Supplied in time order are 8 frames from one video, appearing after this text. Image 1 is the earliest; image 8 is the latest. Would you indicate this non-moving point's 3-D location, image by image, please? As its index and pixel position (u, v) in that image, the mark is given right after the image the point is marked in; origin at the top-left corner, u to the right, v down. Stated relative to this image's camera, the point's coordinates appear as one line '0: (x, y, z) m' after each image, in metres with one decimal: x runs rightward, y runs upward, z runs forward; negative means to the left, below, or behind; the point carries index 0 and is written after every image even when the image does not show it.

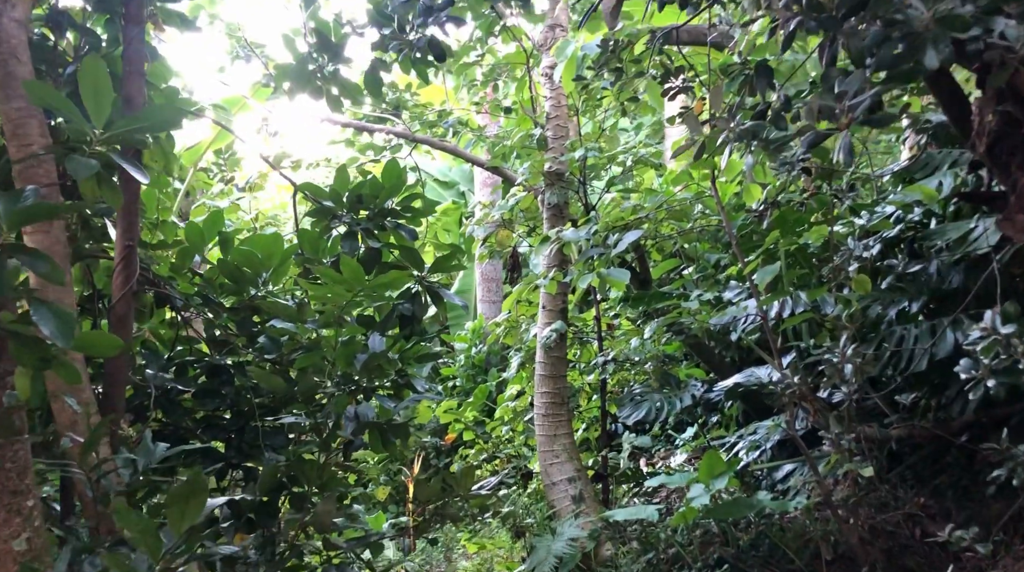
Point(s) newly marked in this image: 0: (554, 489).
0: (+0.1, -0.6, +4.0) m
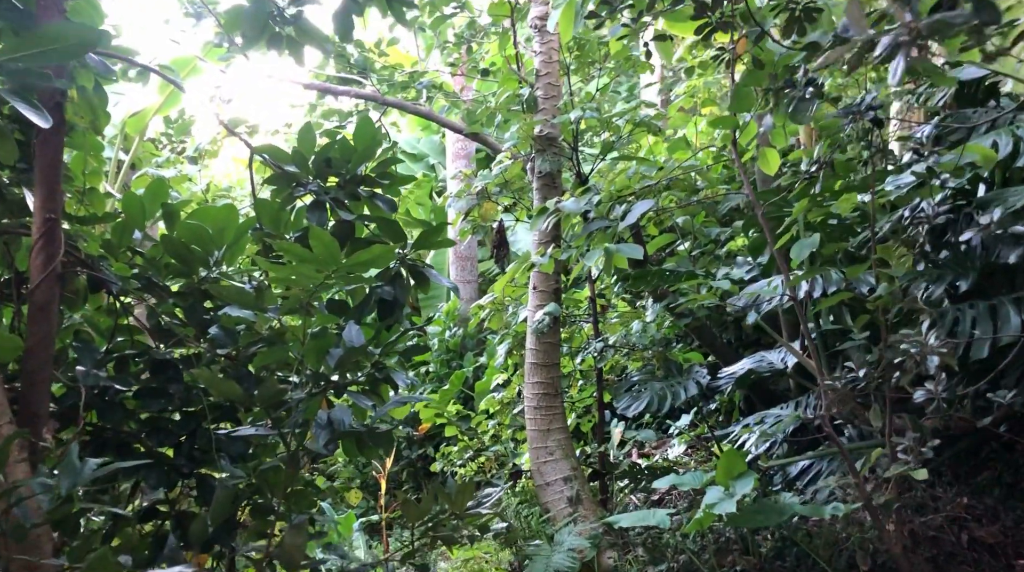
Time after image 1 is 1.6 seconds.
0: (+0.1, -0.6, +3.6) m
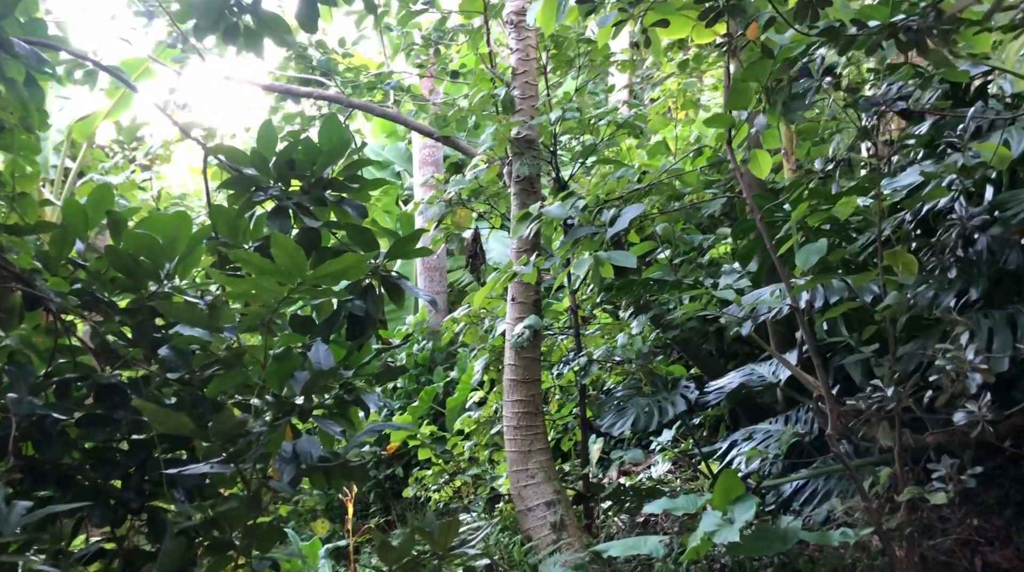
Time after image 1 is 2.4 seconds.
0: (0.0, -0.6, +3.4) m
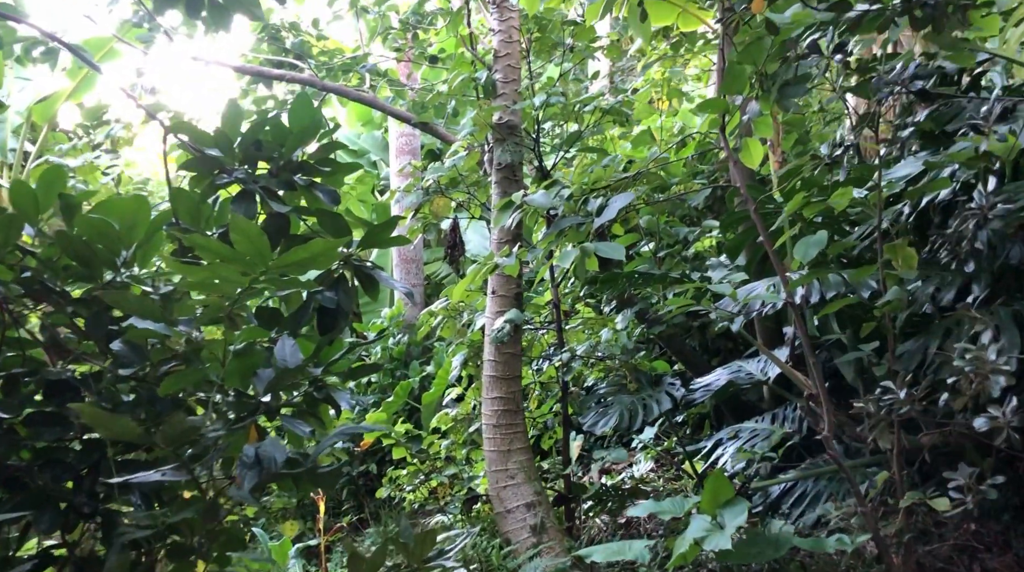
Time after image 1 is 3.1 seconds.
0: (0.0, -0.6, +3.2) m
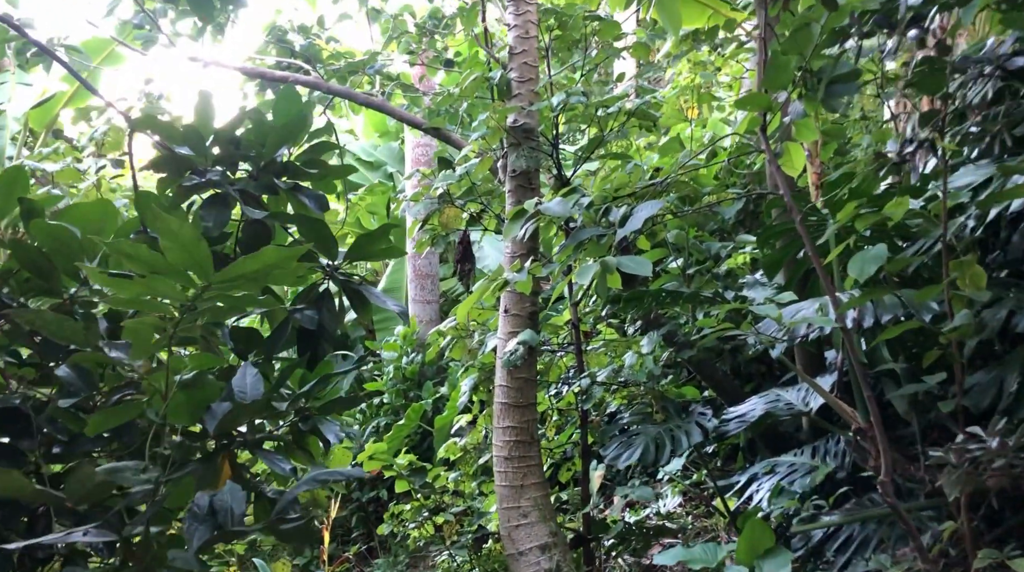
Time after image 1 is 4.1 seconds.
0: (0.0, -0.6, +2.9) m
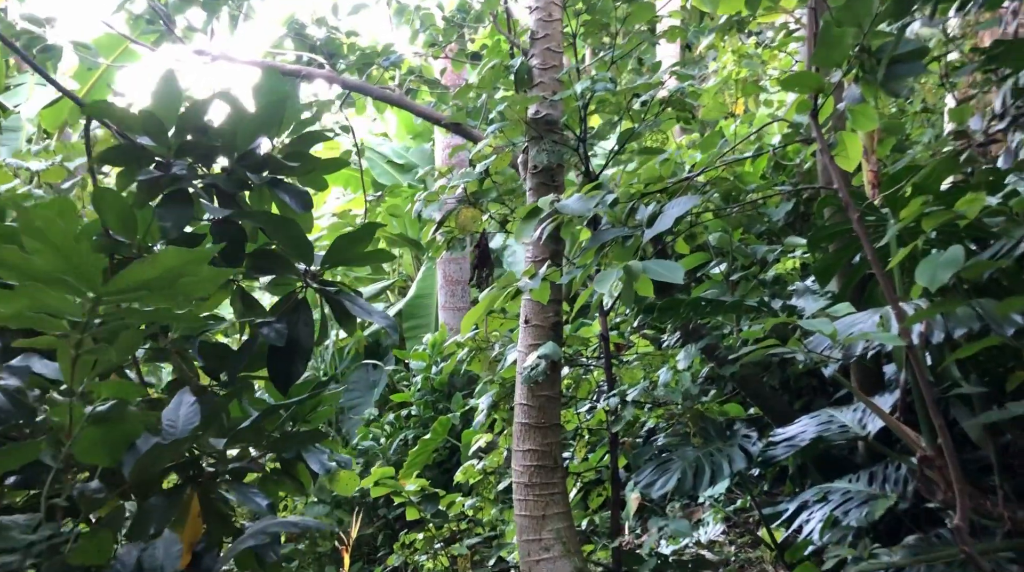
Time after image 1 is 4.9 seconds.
0: (+0.1, -0.6, +2.6) m
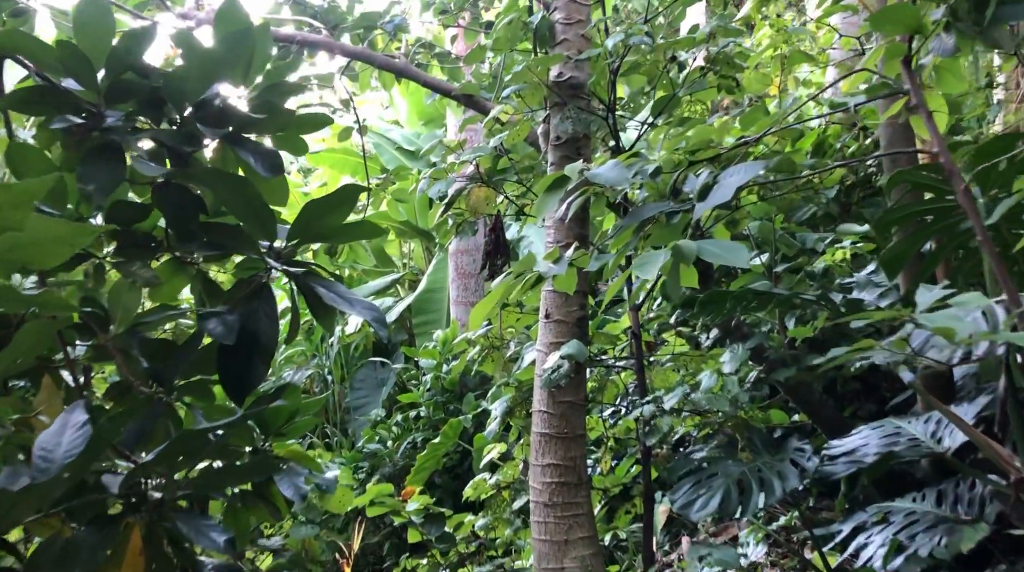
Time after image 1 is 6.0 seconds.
0: (+0.1, -0.6, +2.2) m
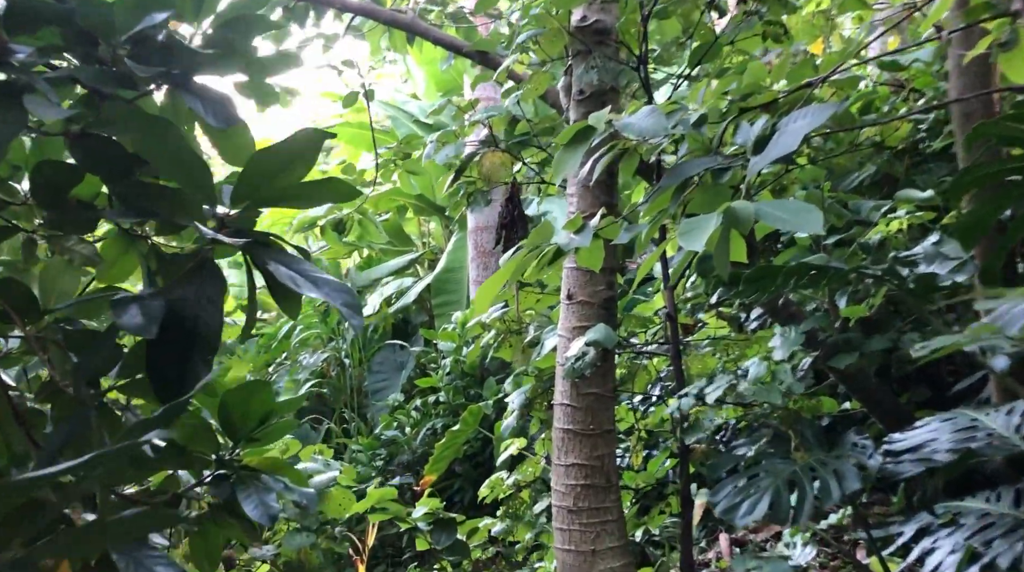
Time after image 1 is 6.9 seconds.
0: (+0.1, -0.6, +2.0) m
